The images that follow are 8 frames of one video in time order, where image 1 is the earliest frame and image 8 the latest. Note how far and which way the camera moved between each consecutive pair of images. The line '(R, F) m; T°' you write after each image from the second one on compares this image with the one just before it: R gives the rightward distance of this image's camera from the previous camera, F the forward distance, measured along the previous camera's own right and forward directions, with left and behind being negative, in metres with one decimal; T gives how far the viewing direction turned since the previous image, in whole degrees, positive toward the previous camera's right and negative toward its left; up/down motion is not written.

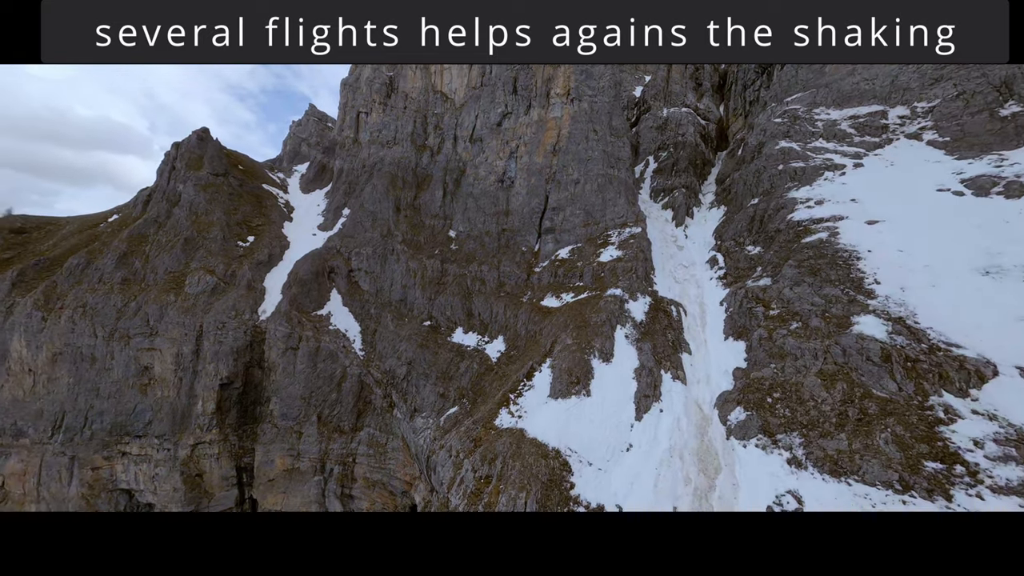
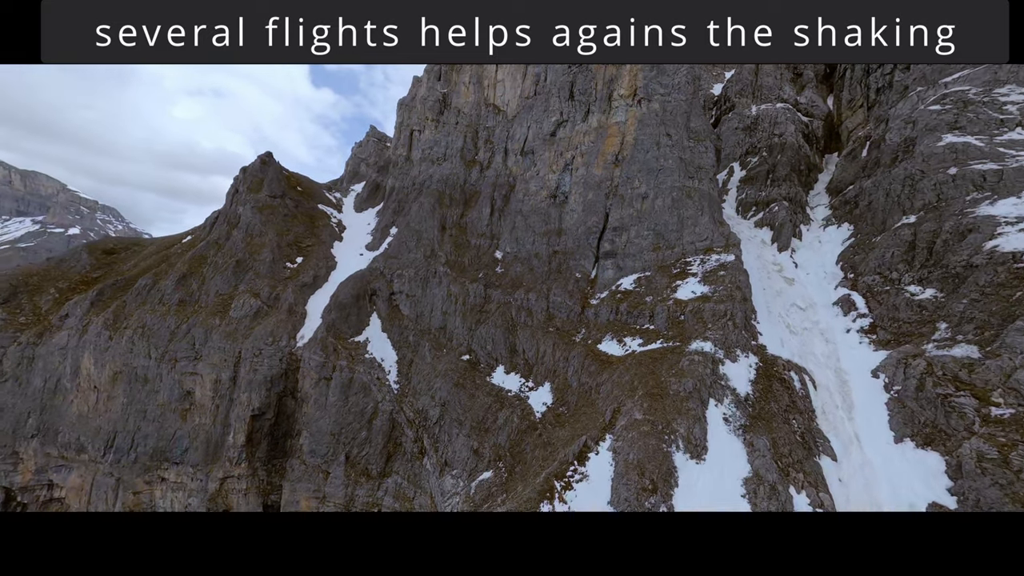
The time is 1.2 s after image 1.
(+0.3, +5.4) m; -9°
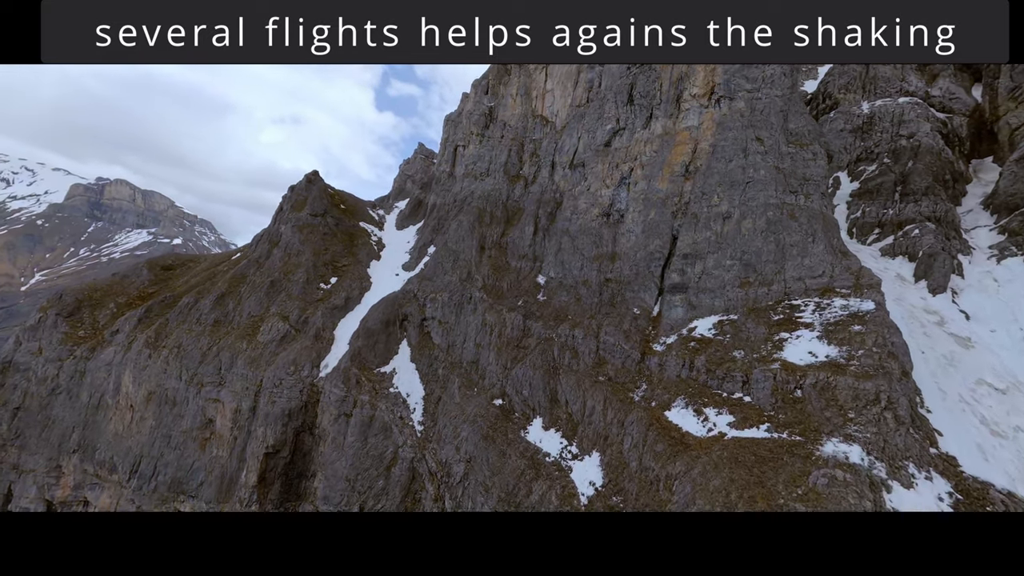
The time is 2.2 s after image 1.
(+0.2, +5.2) m; -8°
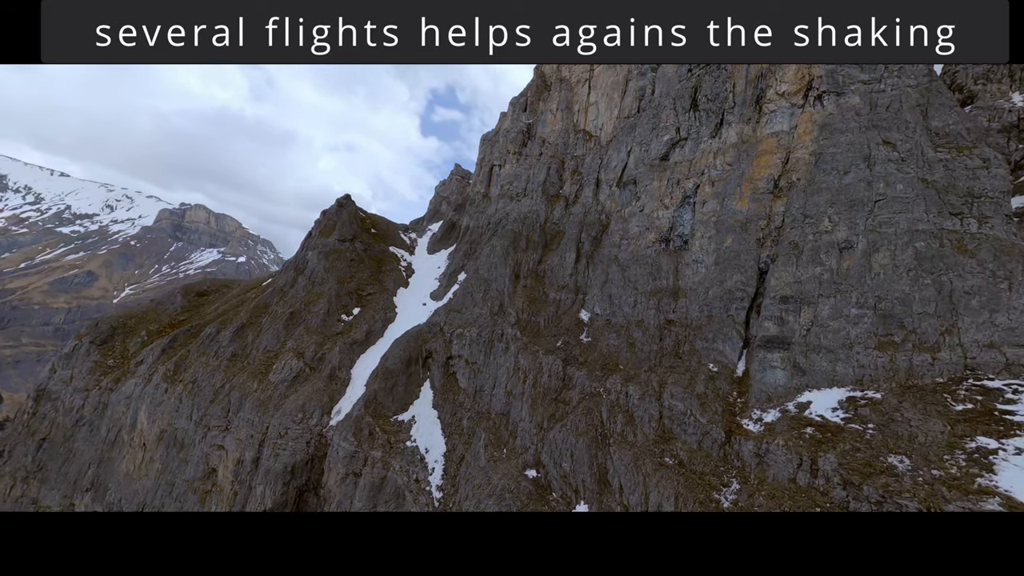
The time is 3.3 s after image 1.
(-0.1, +5.3) m; -6°
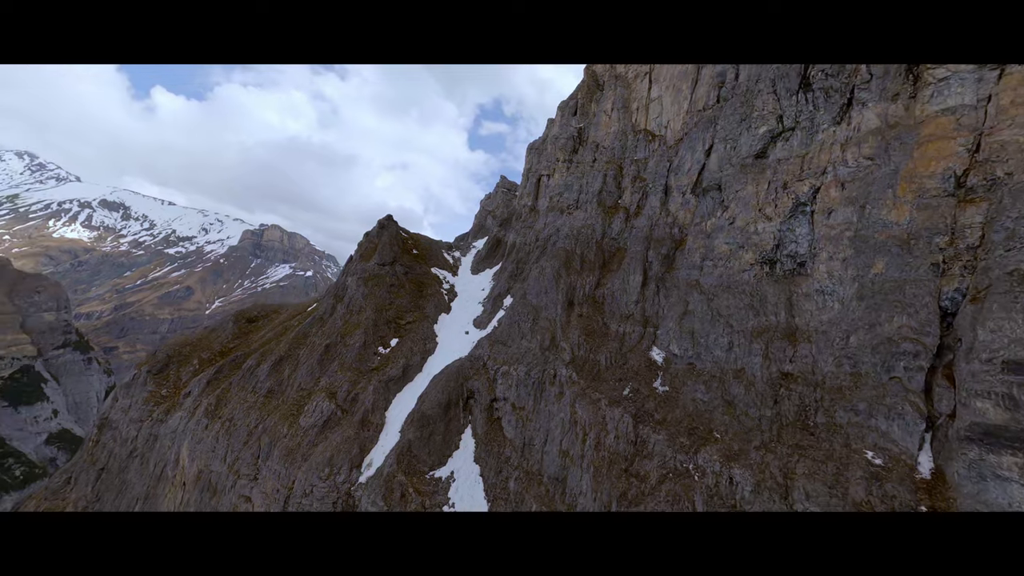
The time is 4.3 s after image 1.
(-0.5, +5.2) m; -8°
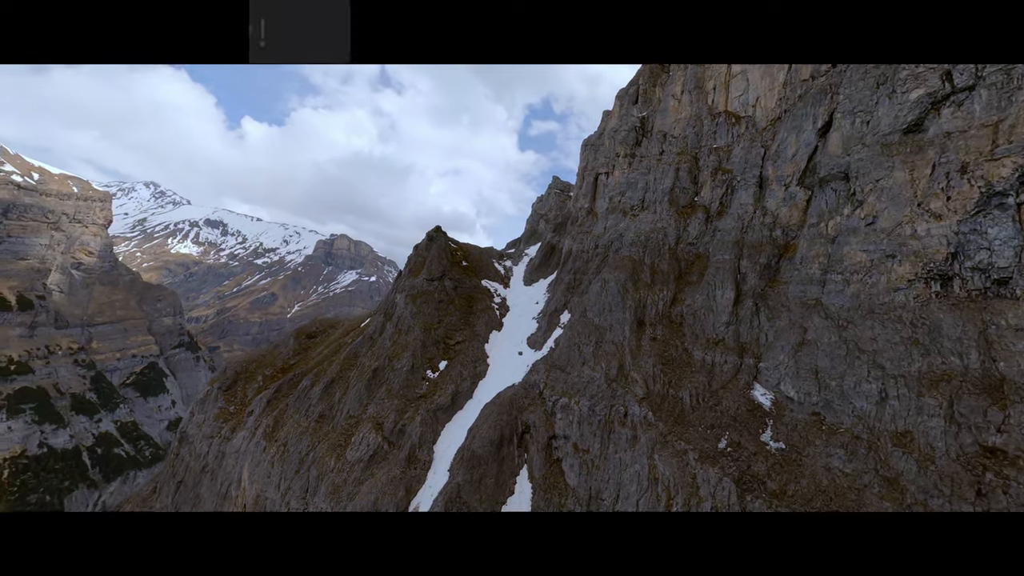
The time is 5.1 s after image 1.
(-0.5, +4.0) m; -9°
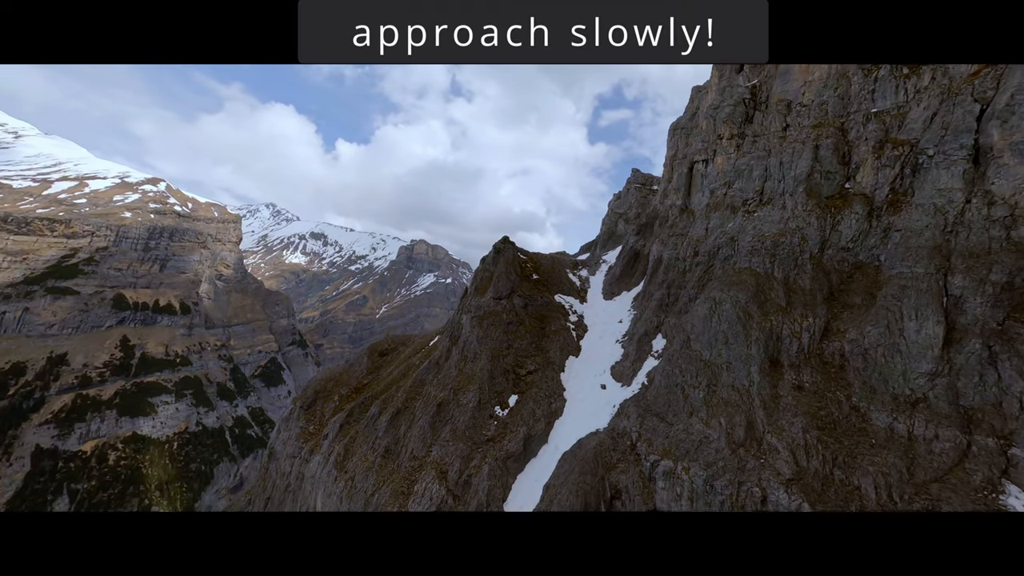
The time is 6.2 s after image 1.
(-0.7, +5.0) m; -12°
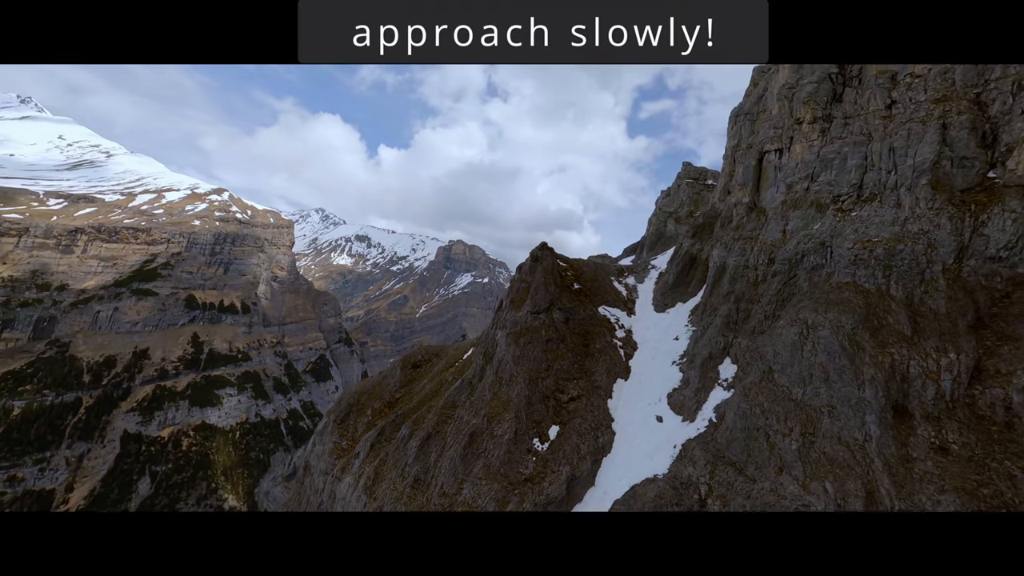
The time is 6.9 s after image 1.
(-0.3, +3.3) m; -6°
